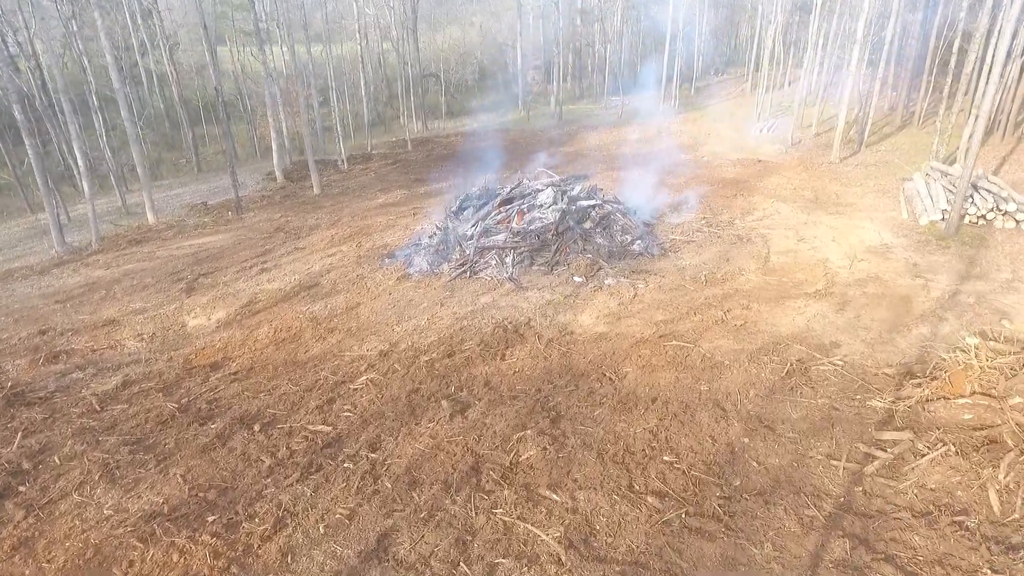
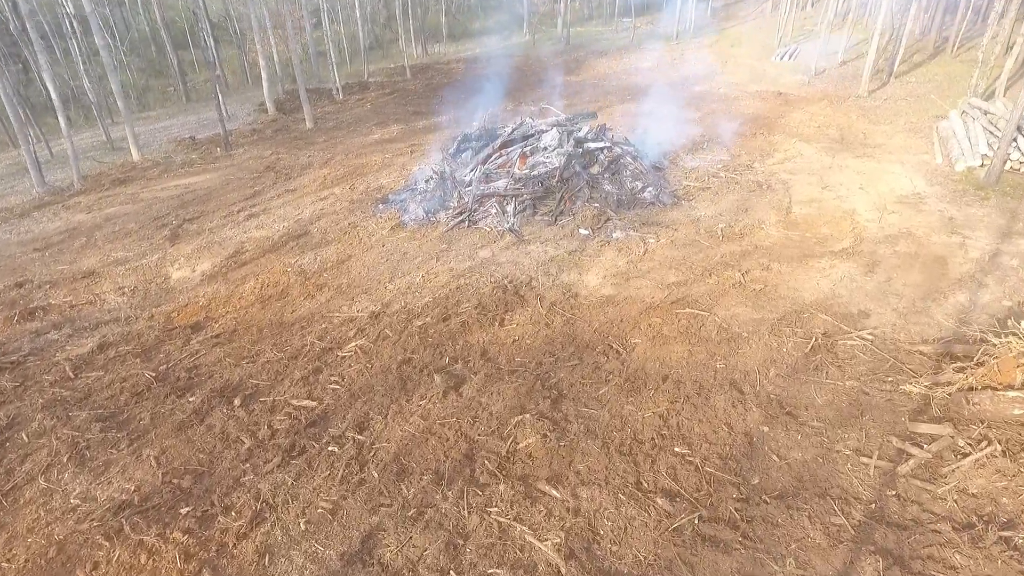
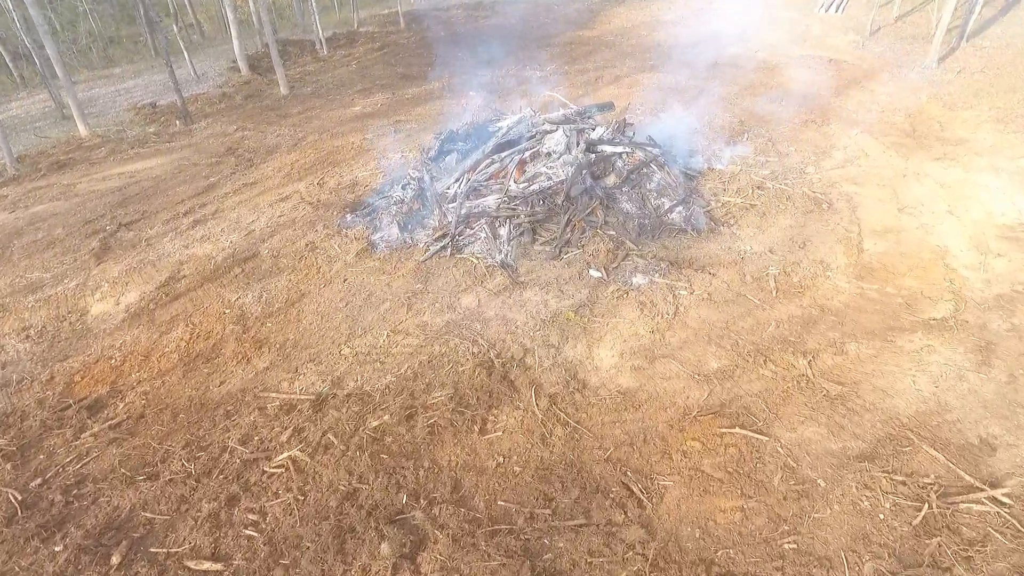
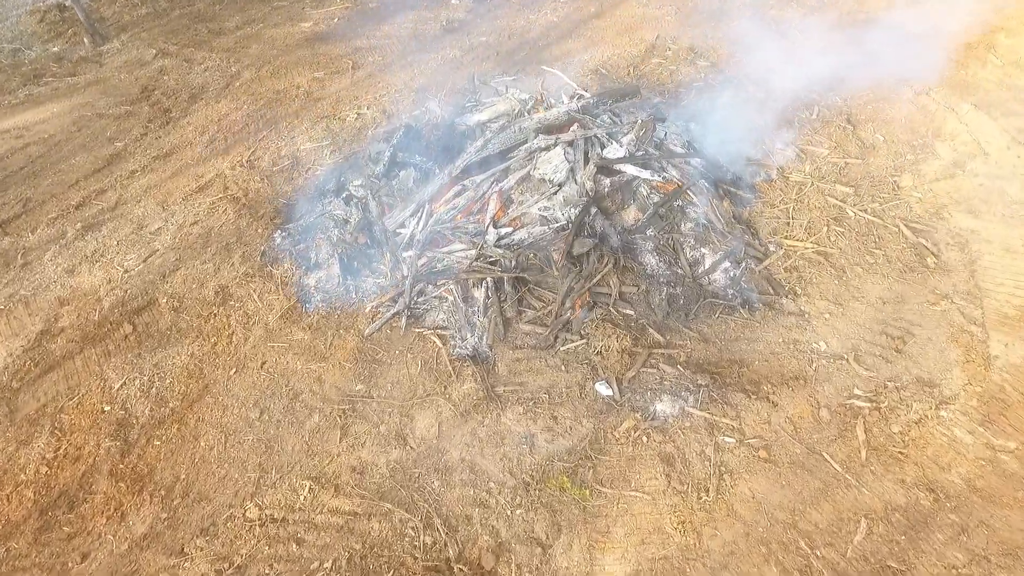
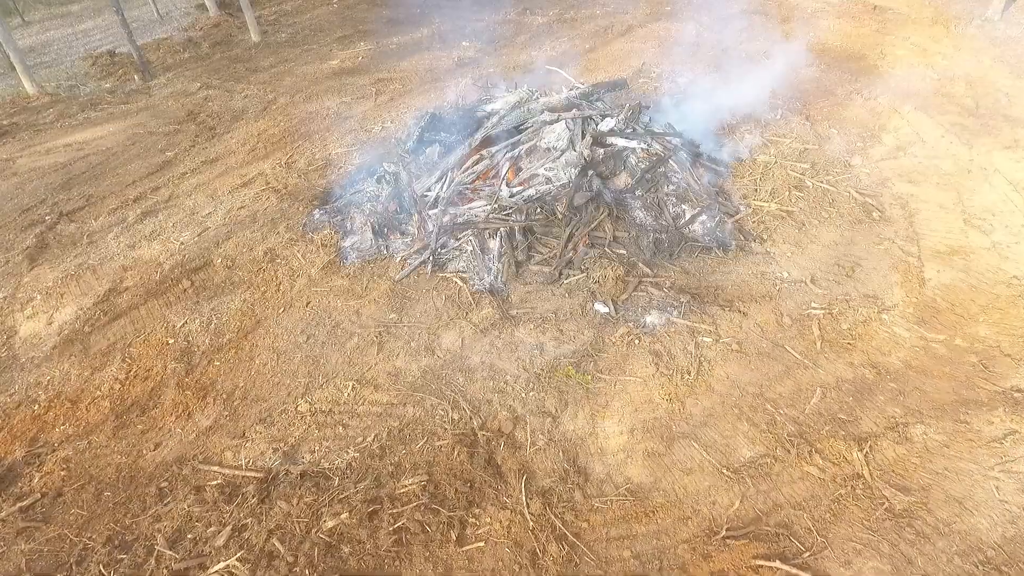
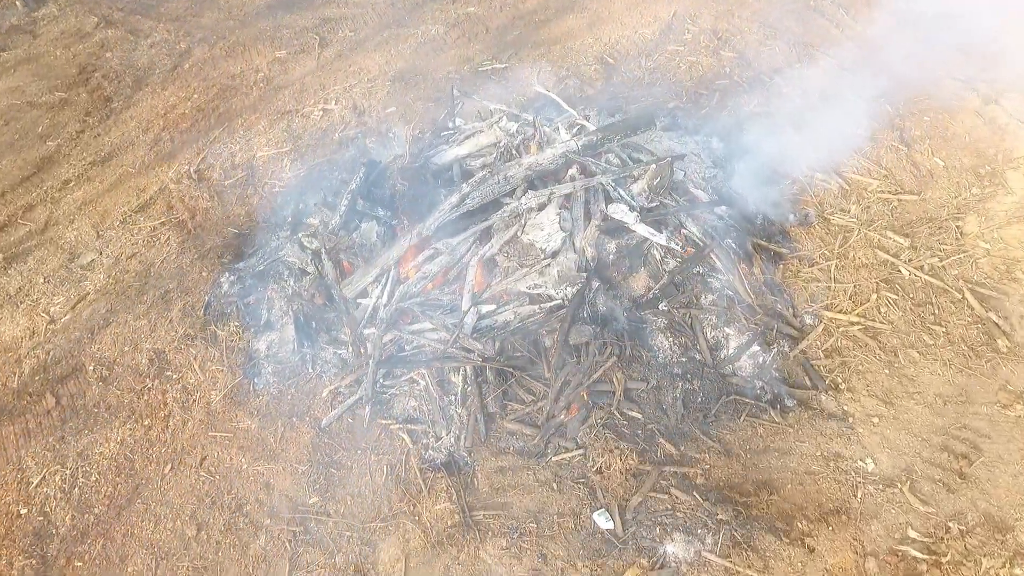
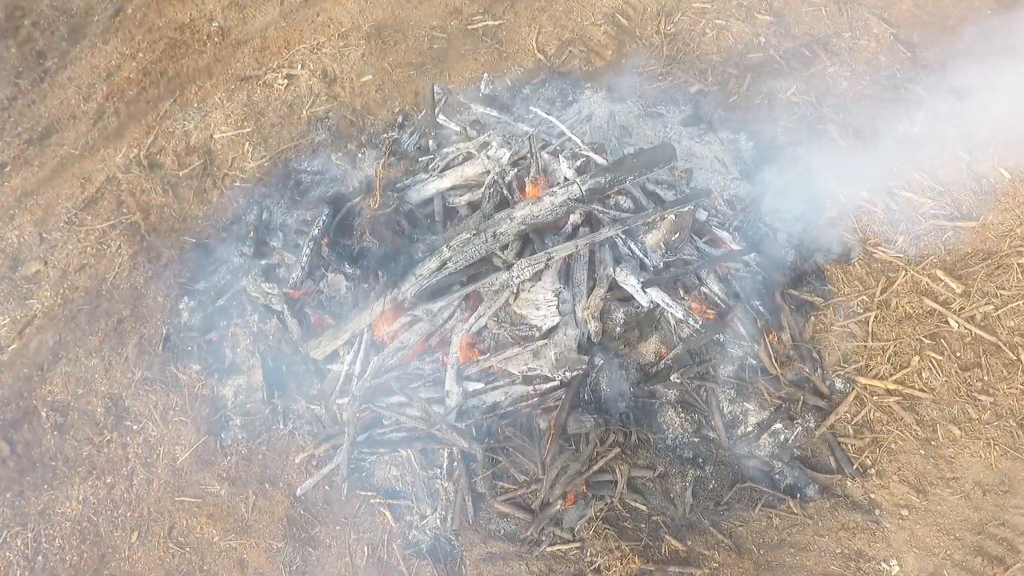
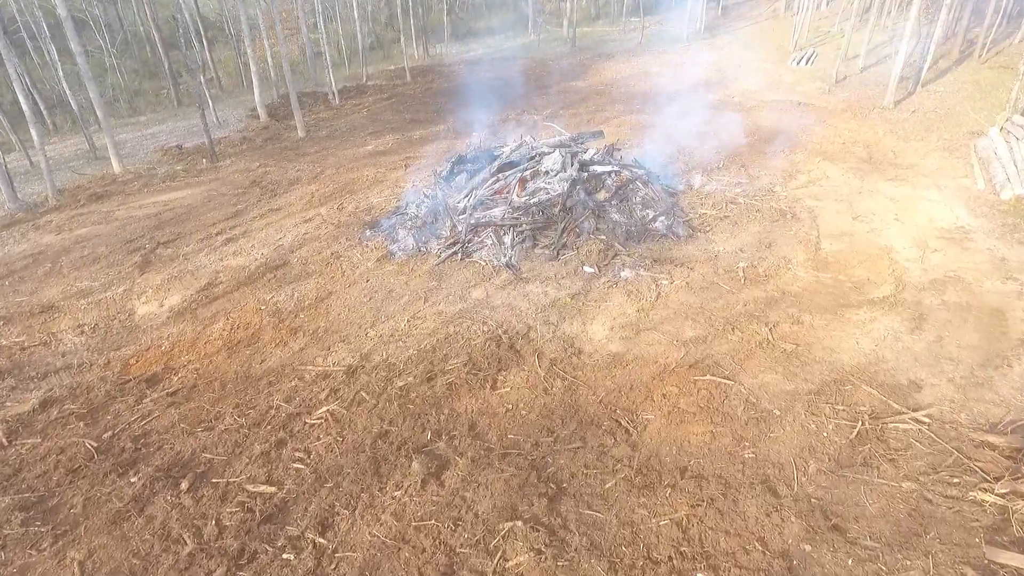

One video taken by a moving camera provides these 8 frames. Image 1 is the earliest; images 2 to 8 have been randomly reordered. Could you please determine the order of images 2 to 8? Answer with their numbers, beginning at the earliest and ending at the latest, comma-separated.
2, 8, 3, 5, 4, 6, 7
